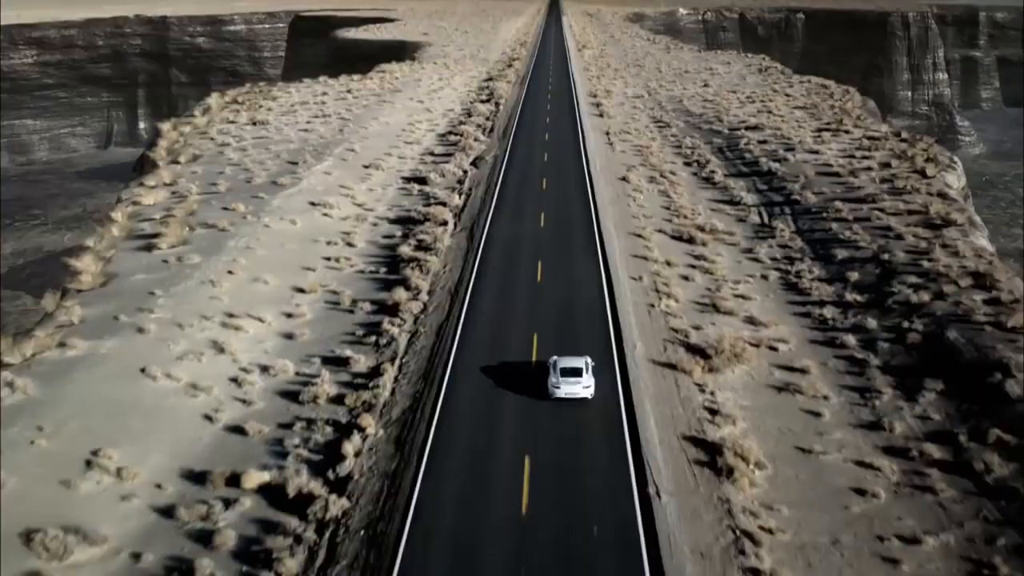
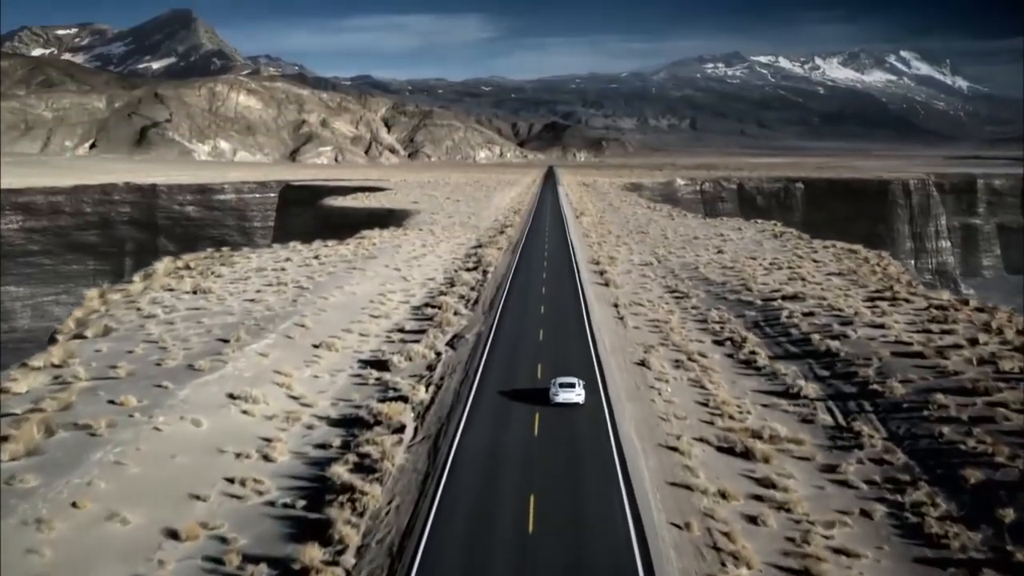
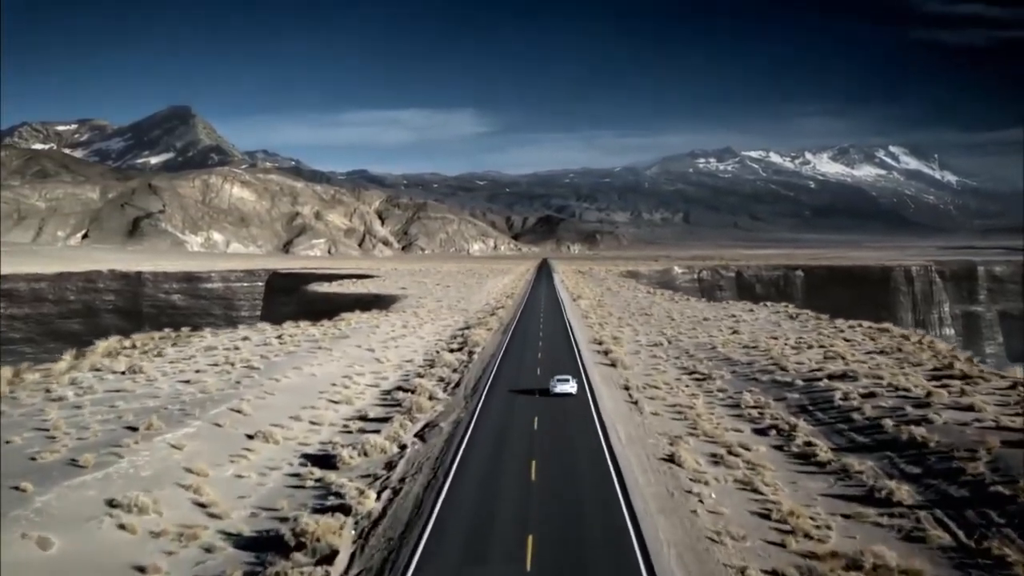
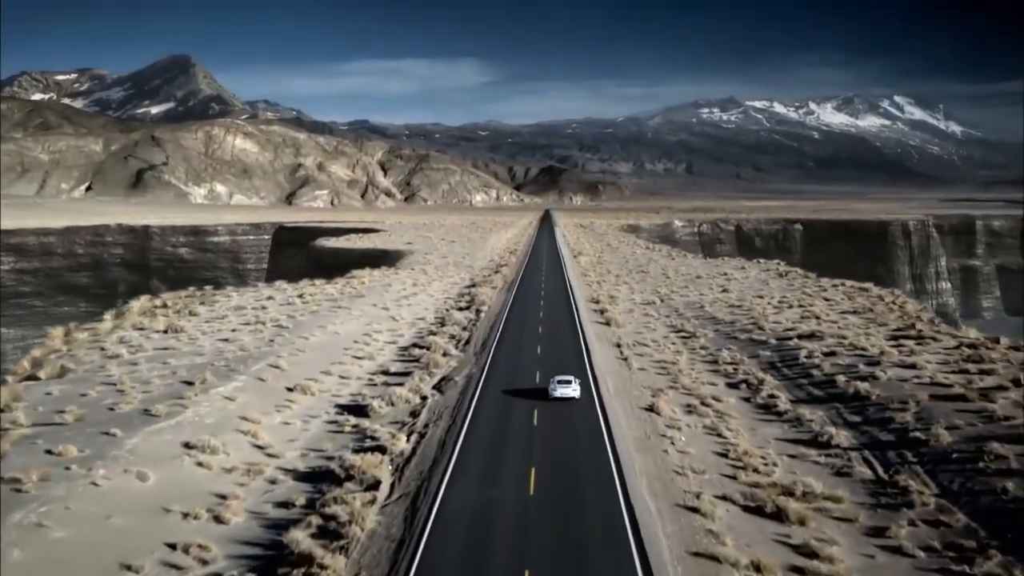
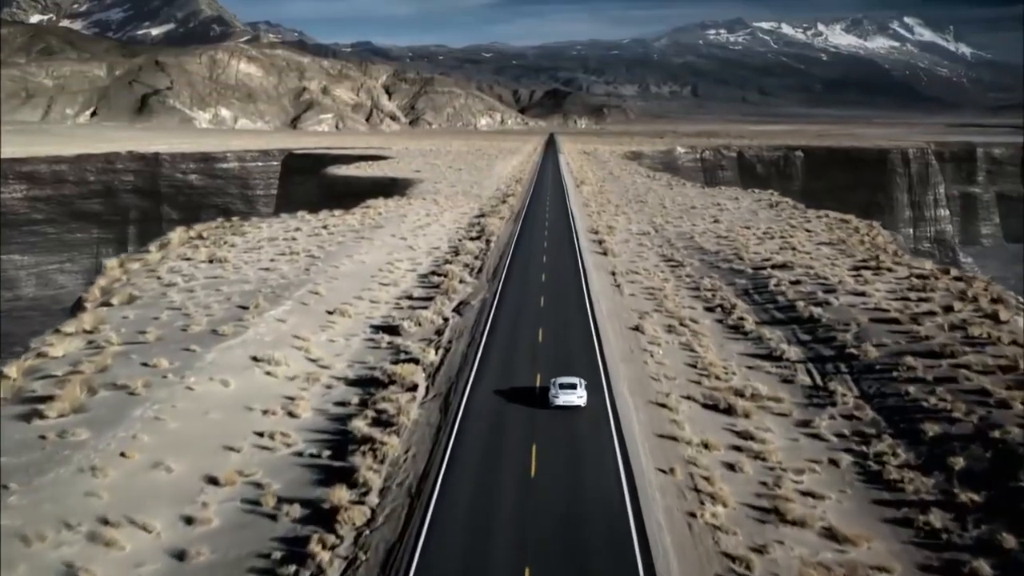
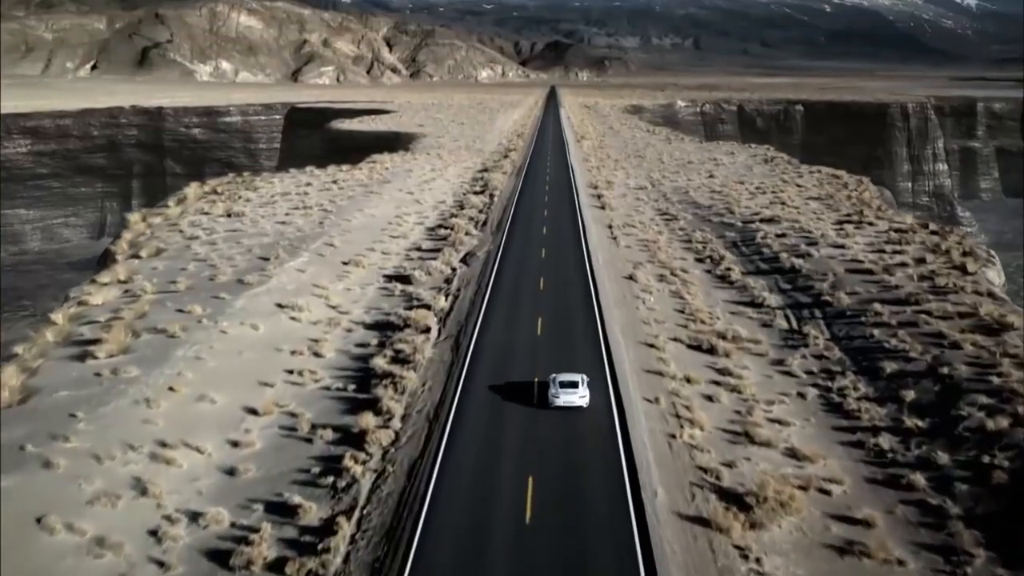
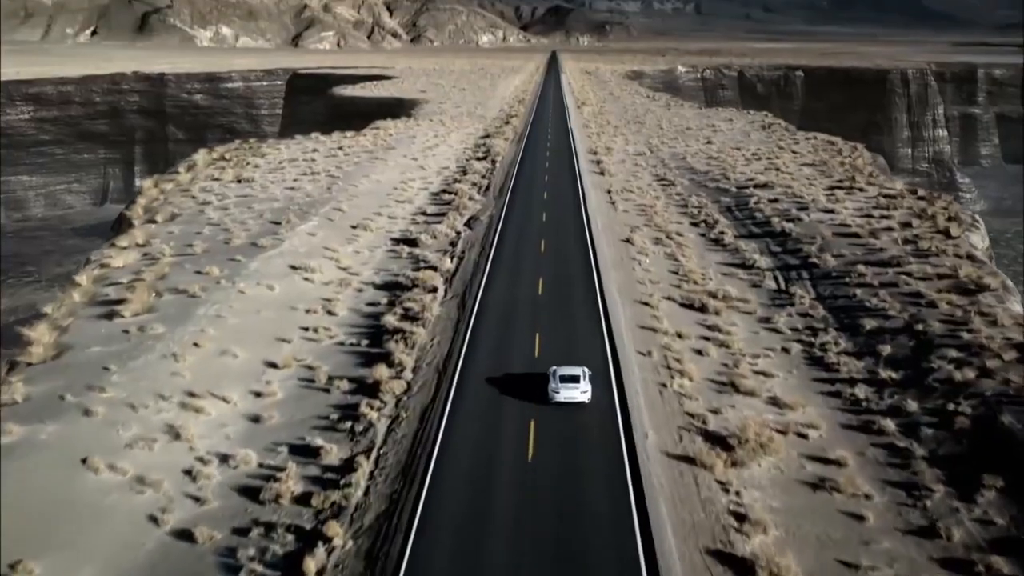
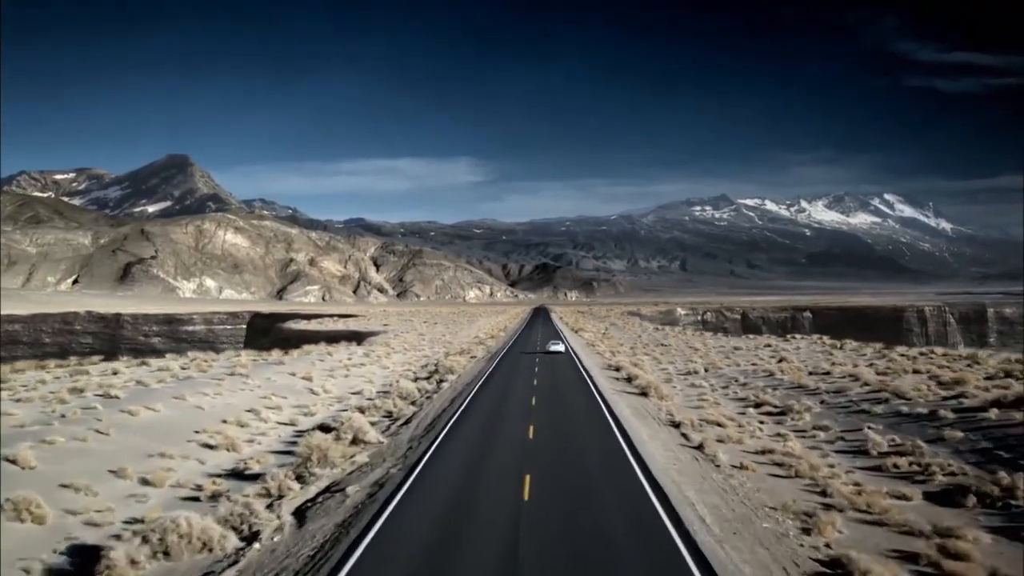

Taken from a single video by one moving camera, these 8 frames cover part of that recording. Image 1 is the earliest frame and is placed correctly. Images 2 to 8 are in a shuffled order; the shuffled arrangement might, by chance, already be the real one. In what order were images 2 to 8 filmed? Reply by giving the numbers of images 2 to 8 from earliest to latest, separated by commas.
7, 6, 5, 2, 4, 3, 8
